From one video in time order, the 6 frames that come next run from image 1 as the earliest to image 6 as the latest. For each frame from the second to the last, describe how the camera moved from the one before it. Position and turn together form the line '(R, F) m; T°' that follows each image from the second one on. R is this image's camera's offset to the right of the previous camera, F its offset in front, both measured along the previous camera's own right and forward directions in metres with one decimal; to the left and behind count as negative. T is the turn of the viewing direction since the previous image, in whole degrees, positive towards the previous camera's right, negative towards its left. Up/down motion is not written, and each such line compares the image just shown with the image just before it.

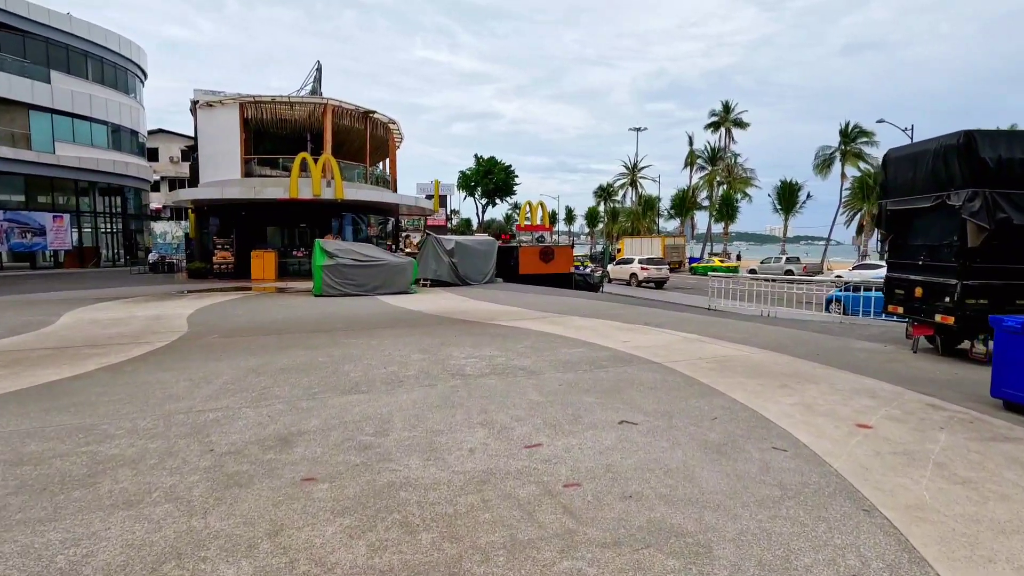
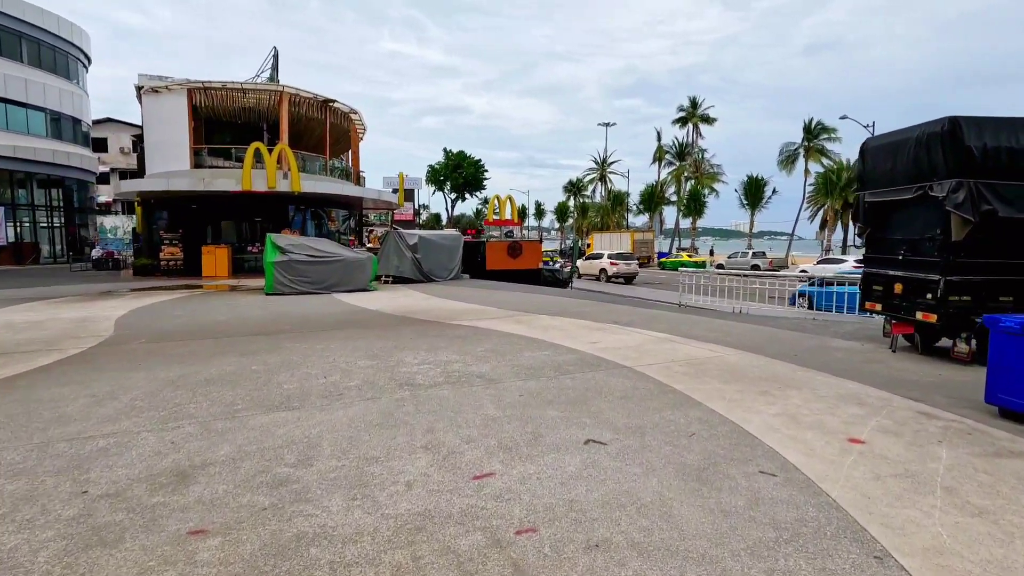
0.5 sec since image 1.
(+0.2, +0.7) m; +3°
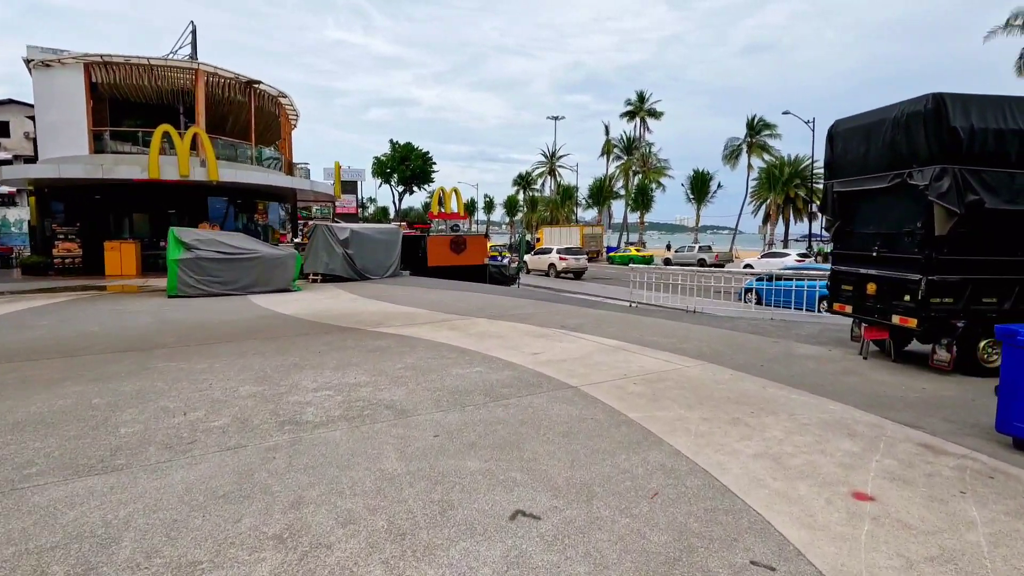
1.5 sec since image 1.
(+0.4, +1.3) m; +5°
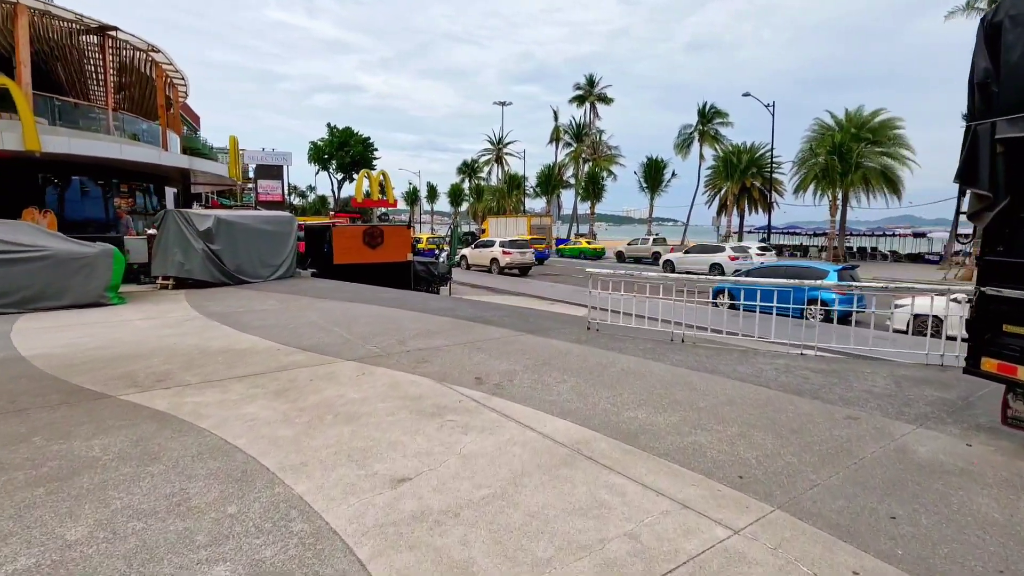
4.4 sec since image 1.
(+0.8, +4.2) m; +5°
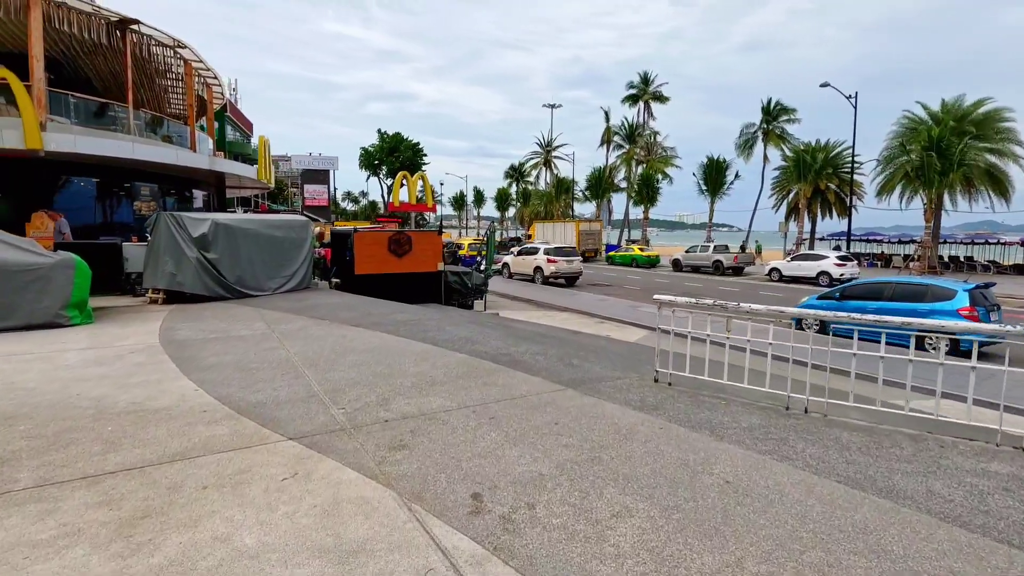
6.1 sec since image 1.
(+0.2, +2.6) m; -5°
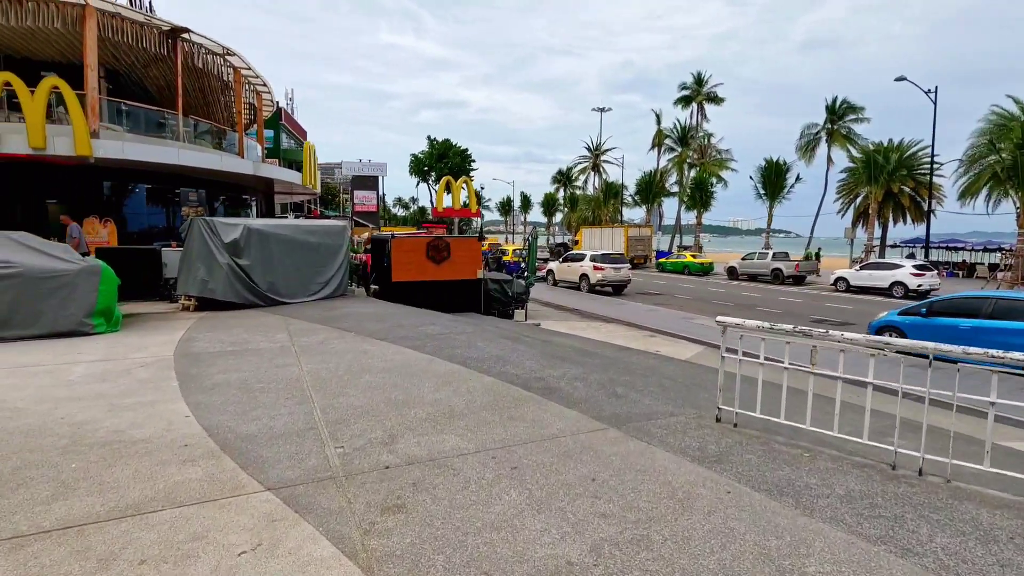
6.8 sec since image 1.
(+0.1, +0.9) m; -5°
